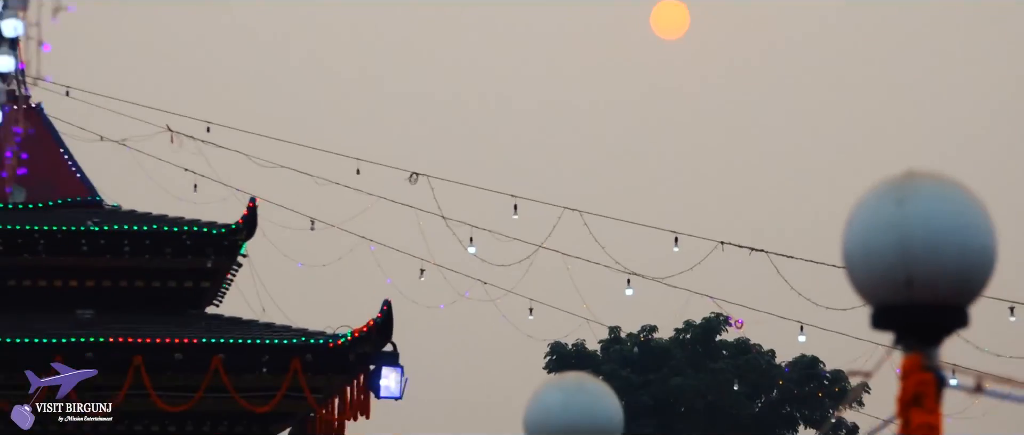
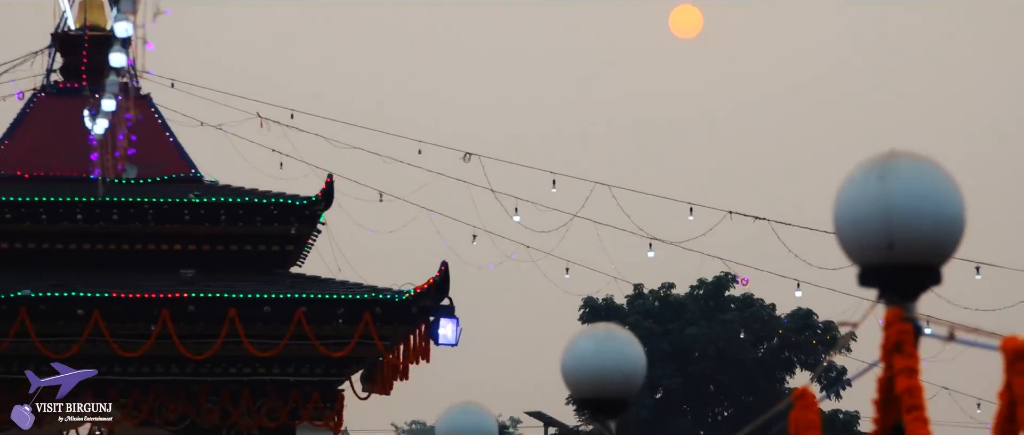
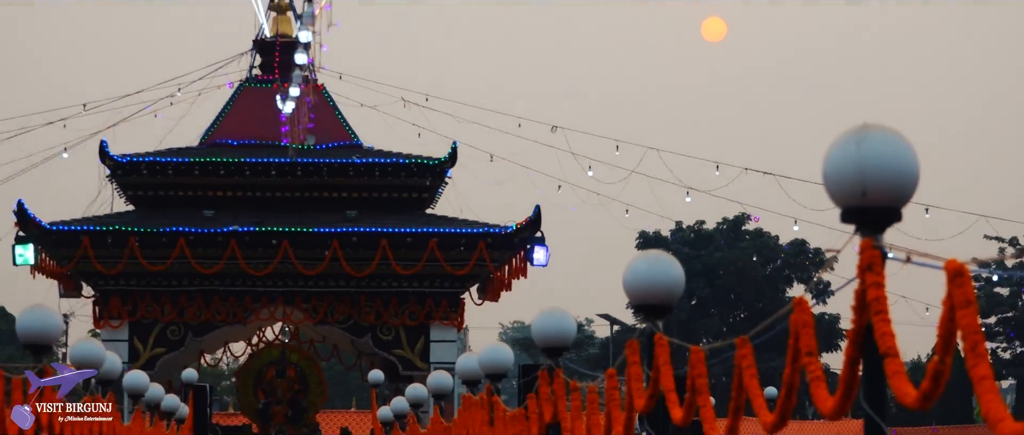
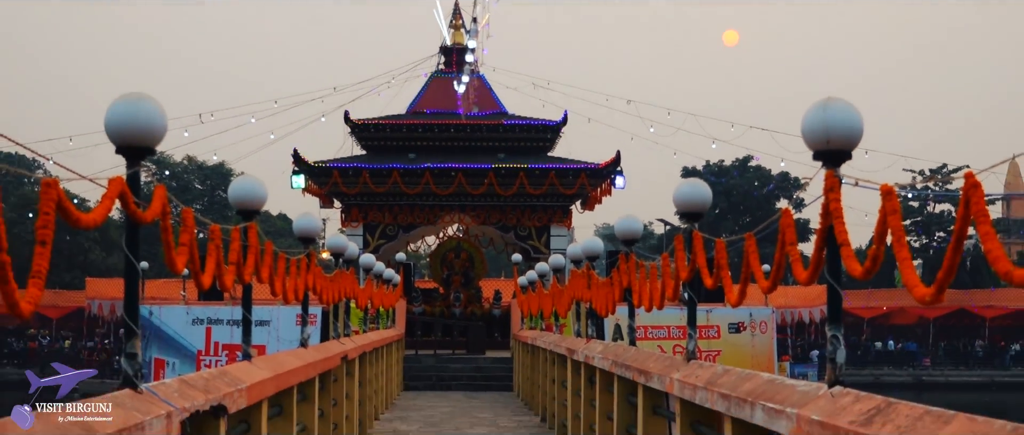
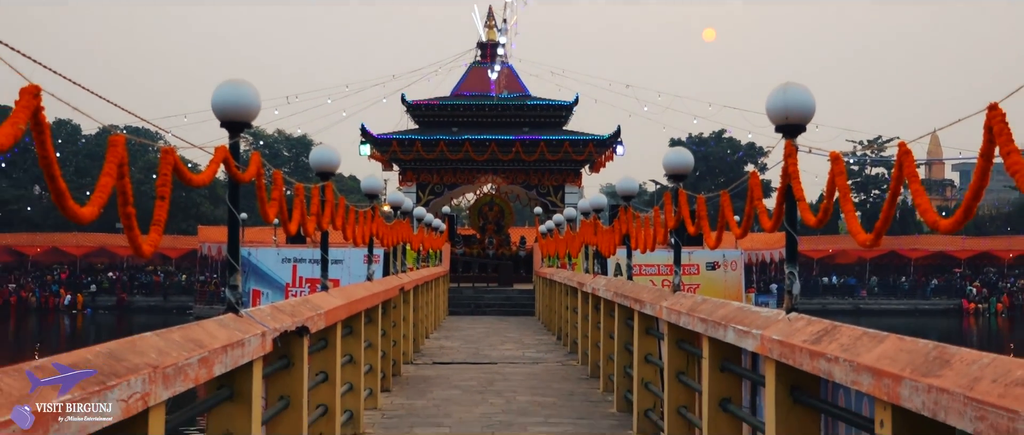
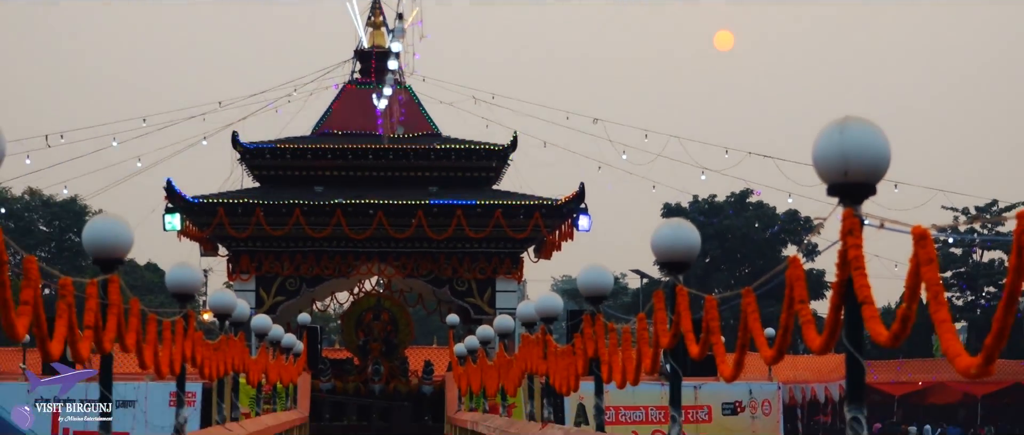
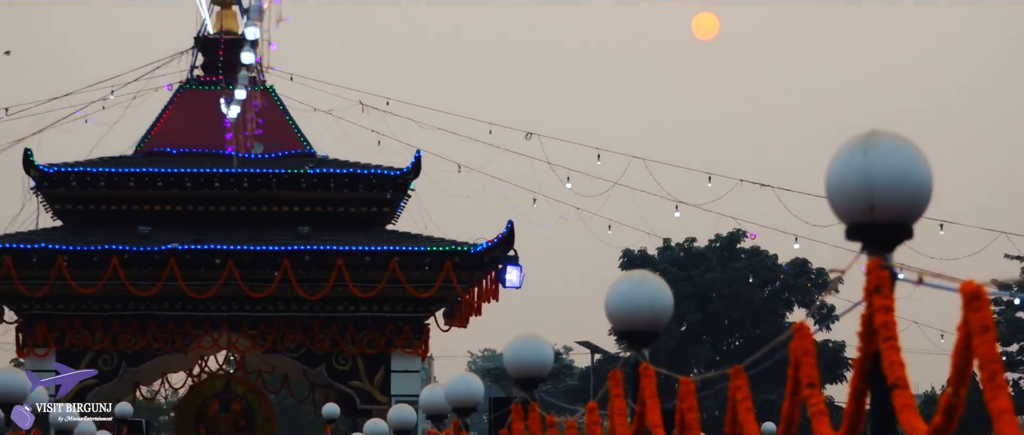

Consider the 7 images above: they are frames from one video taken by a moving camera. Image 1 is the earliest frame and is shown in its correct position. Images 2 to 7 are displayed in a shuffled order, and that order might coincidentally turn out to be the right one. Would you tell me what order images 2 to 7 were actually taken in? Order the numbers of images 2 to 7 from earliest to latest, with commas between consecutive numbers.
2, 7, 3, 6, 4, 5
